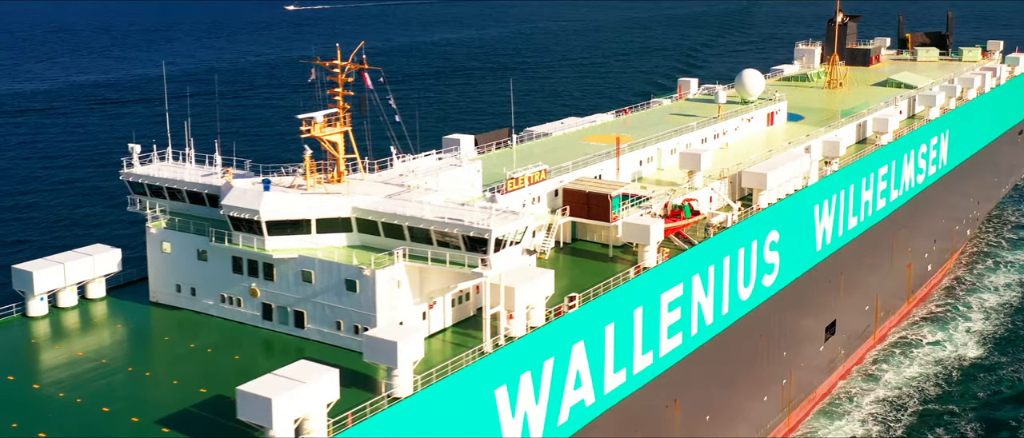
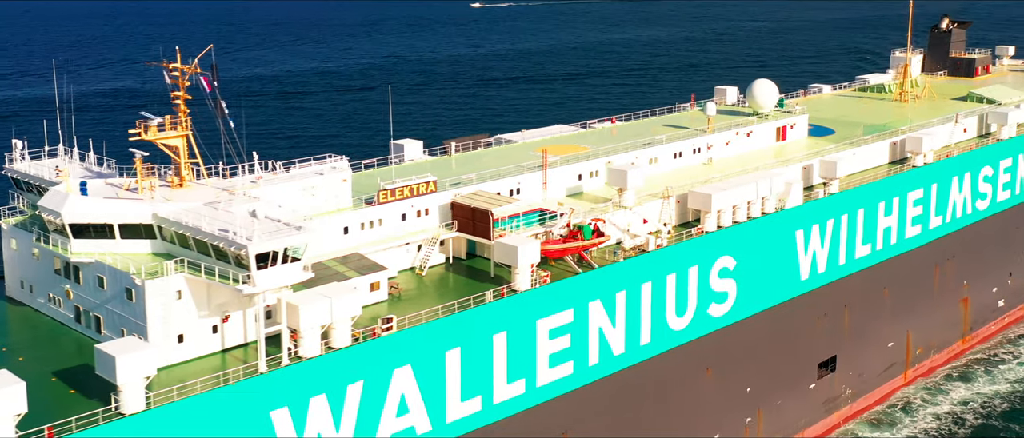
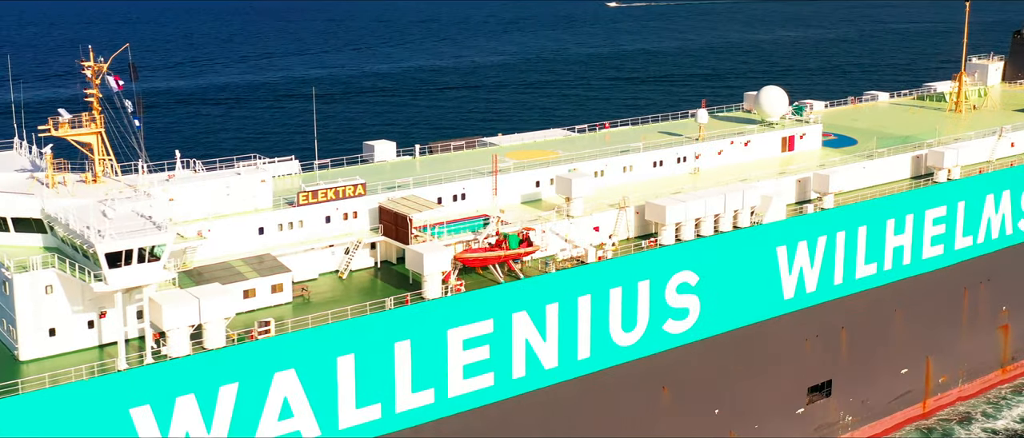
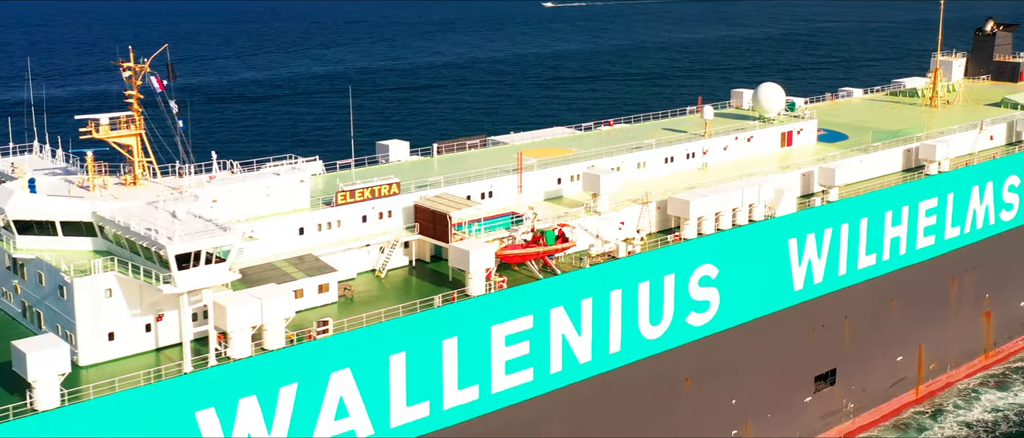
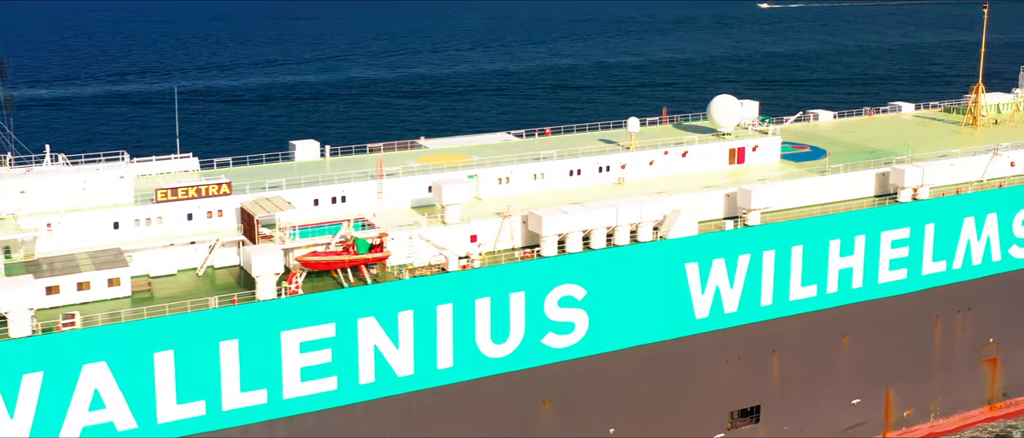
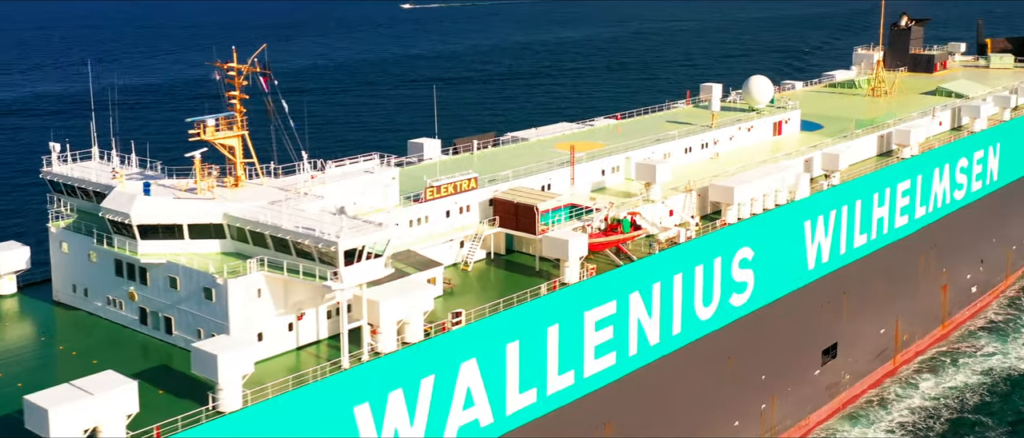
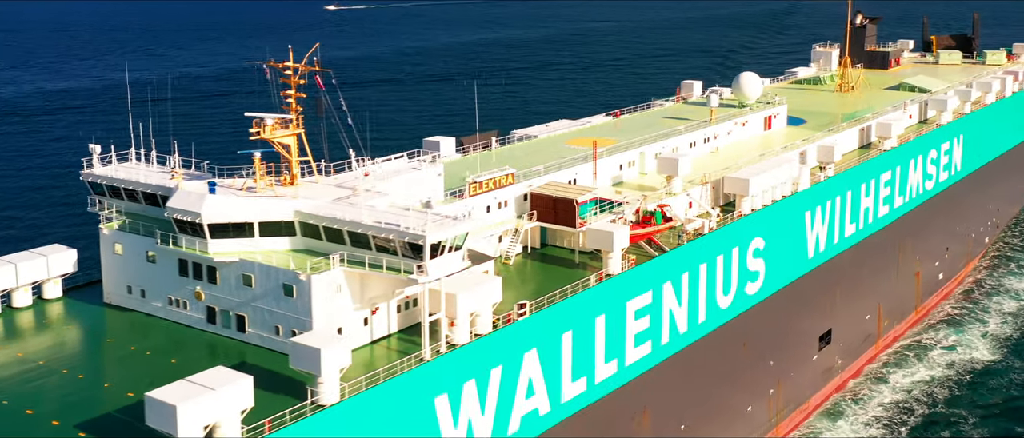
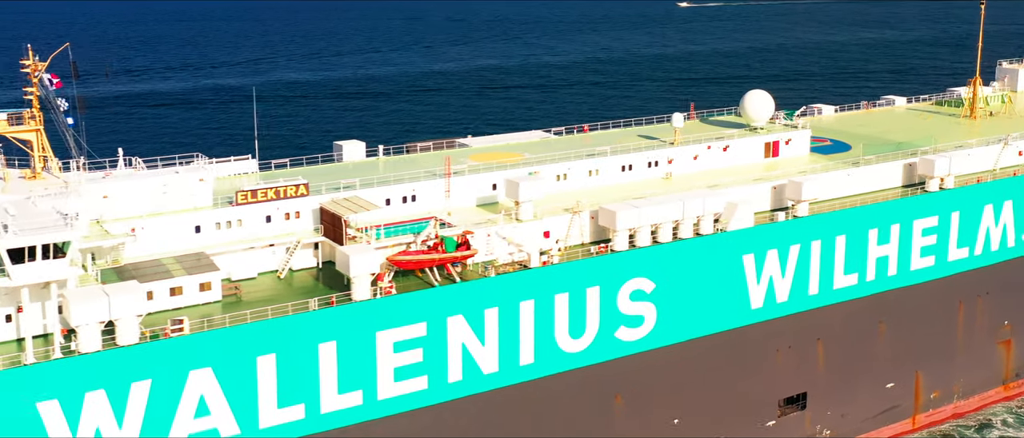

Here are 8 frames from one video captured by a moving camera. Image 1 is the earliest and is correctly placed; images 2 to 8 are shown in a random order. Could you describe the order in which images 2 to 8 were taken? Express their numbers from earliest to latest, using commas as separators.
7, 6, 2, 4, 3, 8, 5
